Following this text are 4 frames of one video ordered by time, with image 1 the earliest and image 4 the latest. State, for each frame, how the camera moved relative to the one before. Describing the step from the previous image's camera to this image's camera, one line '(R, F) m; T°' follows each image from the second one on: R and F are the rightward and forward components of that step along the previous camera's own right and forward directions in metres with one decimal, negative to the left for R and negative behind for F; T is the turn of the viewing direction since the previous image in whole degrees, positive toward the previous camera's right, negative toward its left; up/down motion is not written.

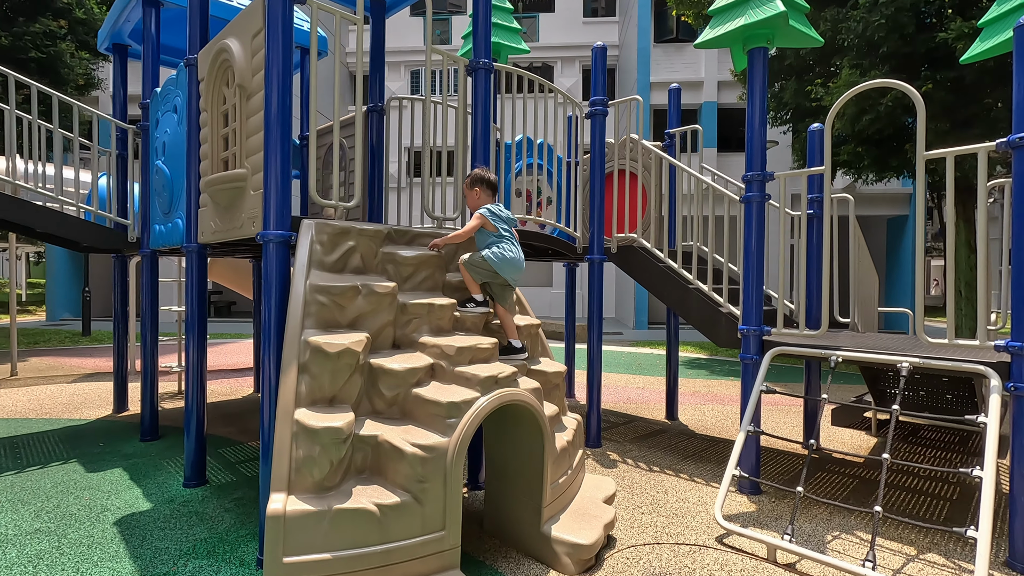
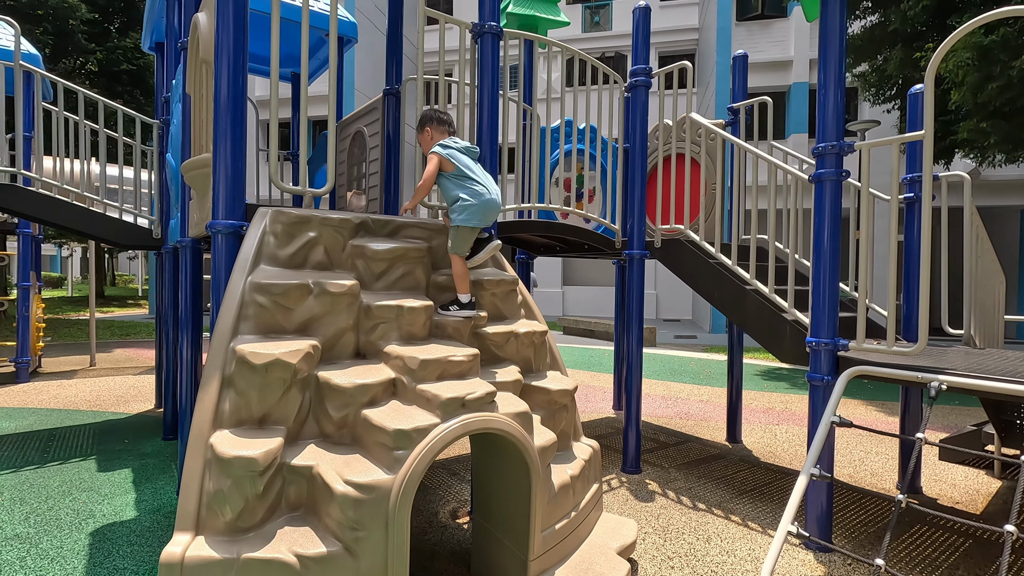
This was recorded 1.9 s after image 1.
(+0.4, +0.6) m; -9°
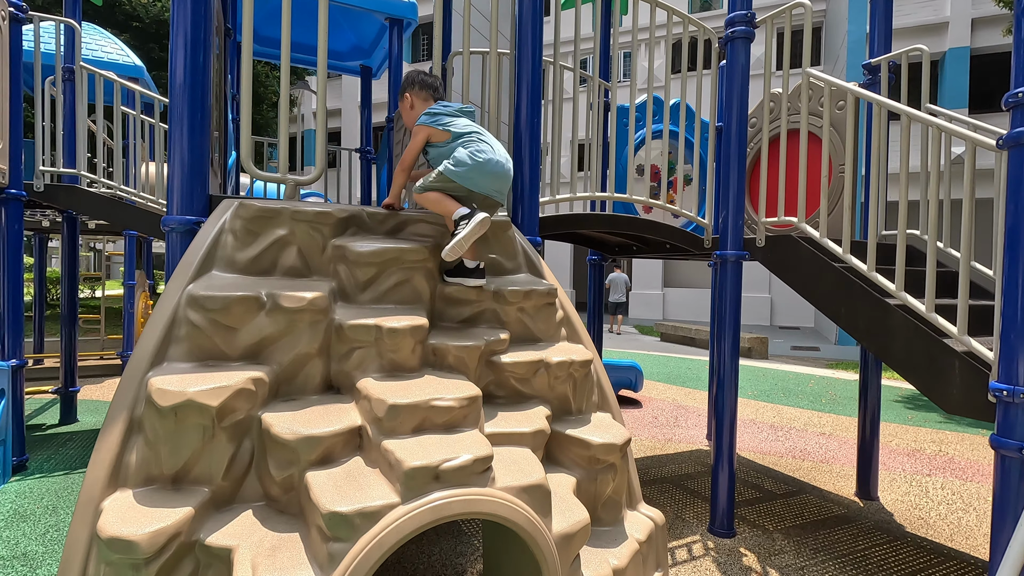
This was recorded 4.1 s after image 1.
(+0.3, +0.7) m; -11°
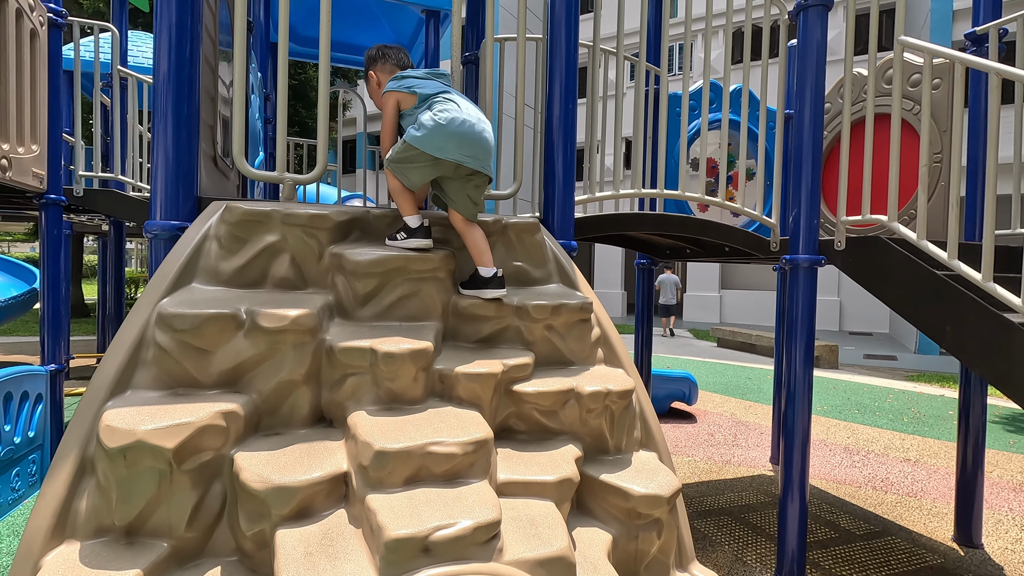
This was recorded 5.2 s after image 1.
(+0.1, +0.3) m; -5°
